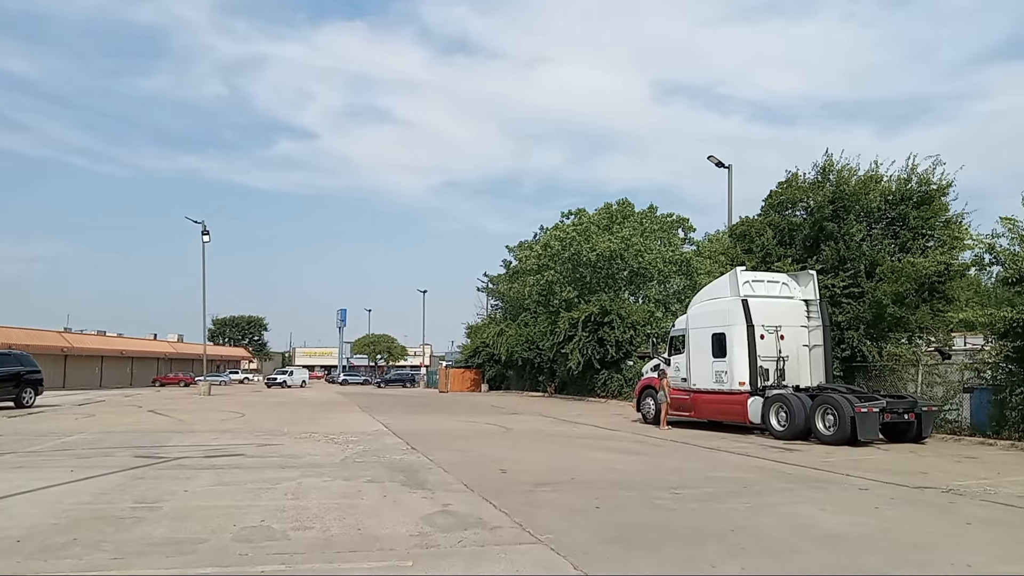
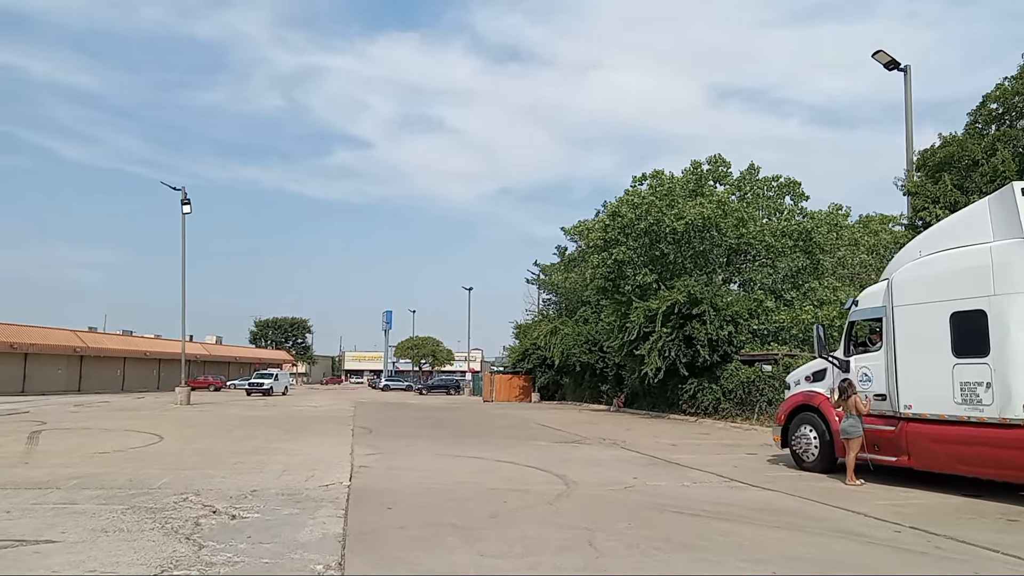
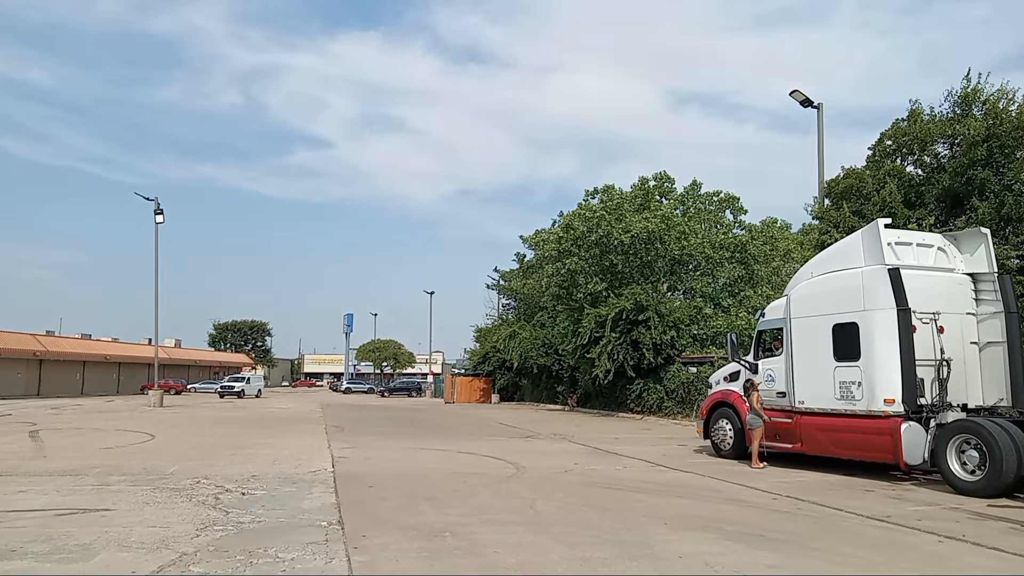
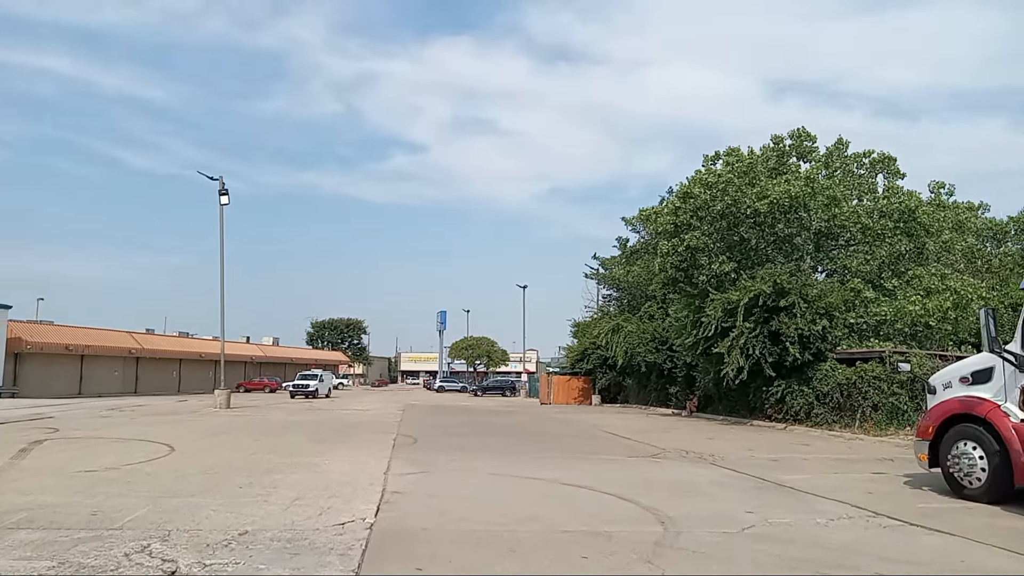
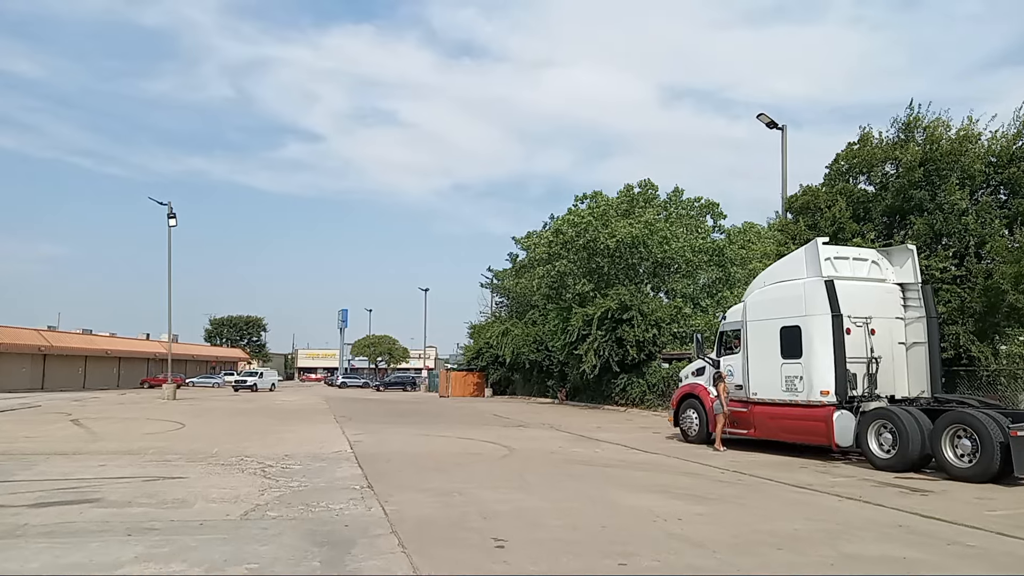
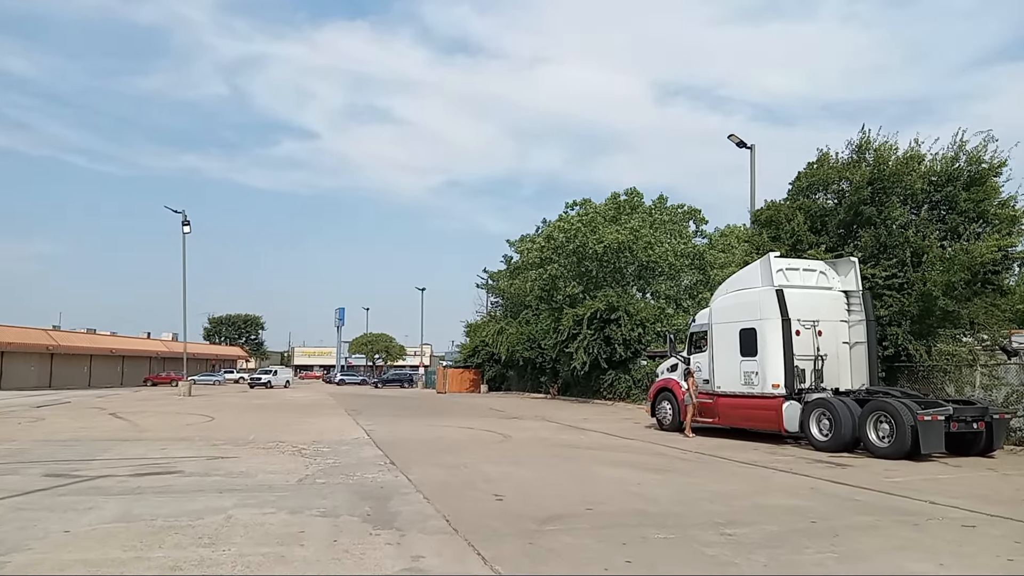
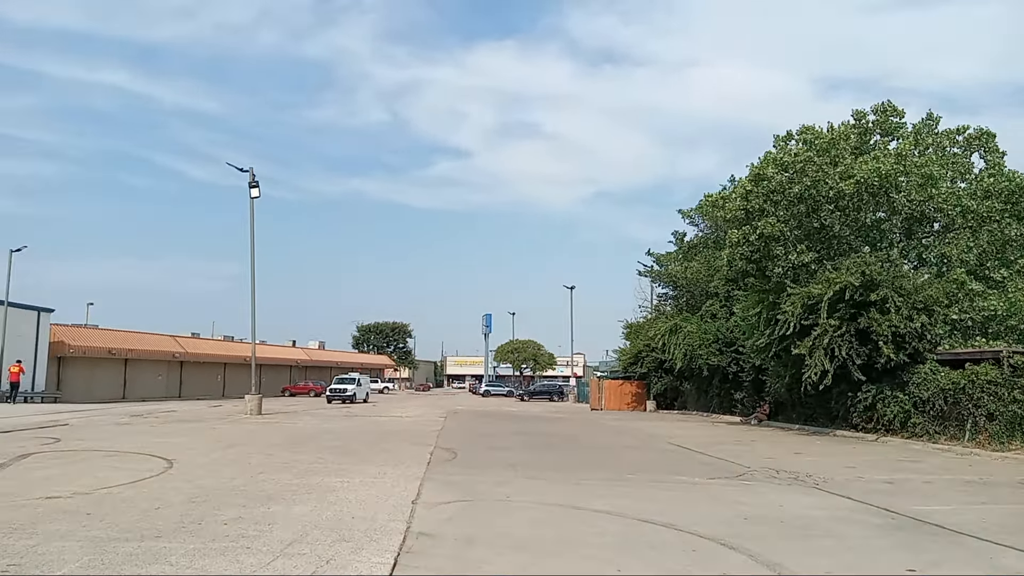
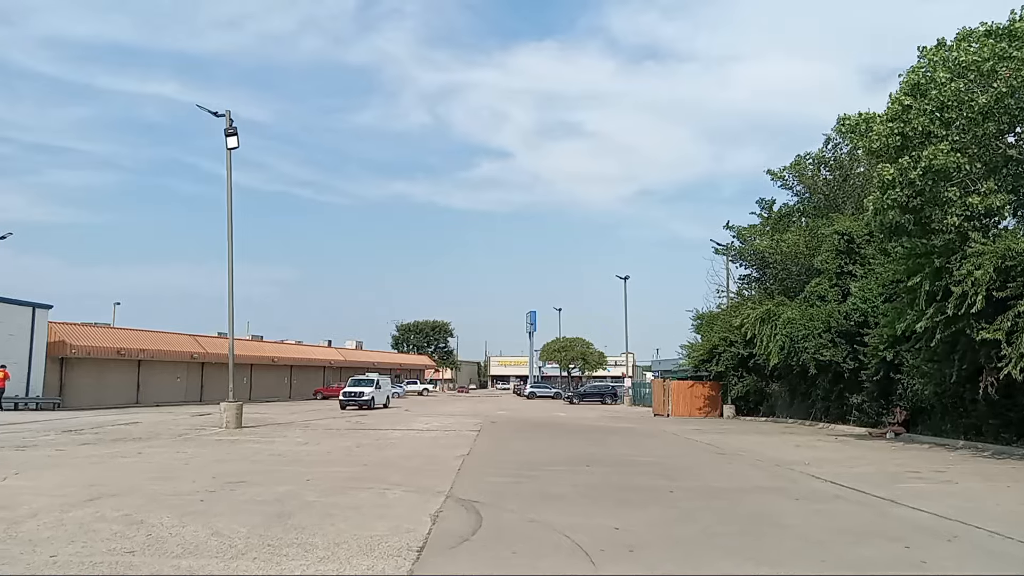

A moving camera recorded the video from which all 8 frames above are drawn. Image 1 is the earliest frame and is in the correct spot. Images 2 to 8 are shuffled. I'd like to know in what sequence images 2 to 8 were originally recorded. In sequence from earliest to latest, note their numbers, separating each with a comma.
6, 5, 3, 2, 4, 7, 8
